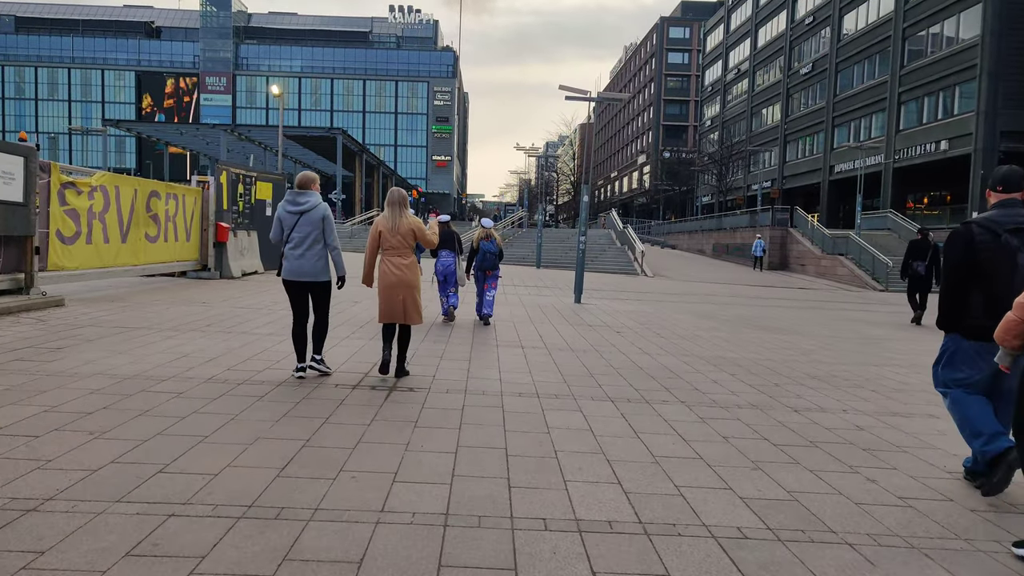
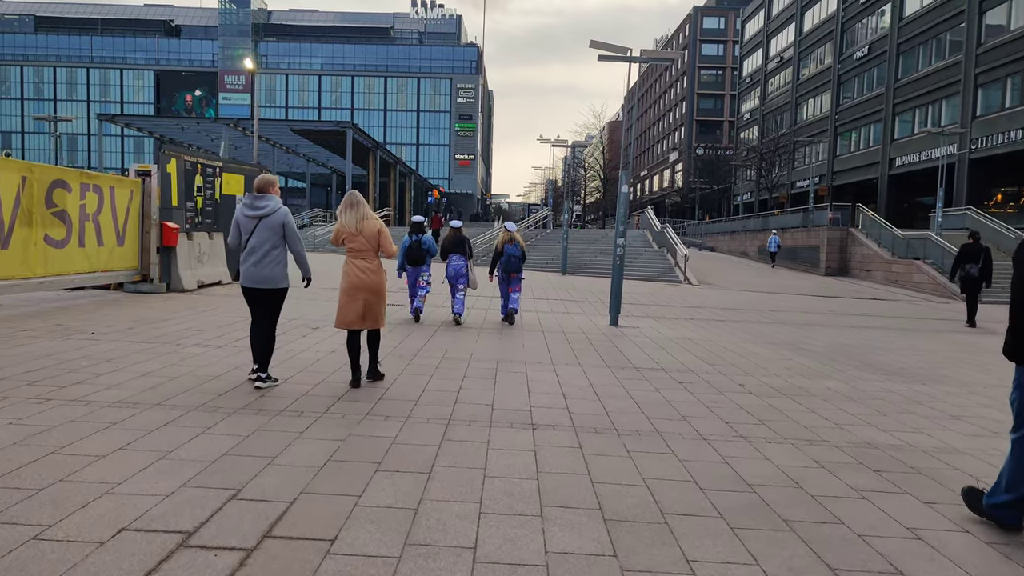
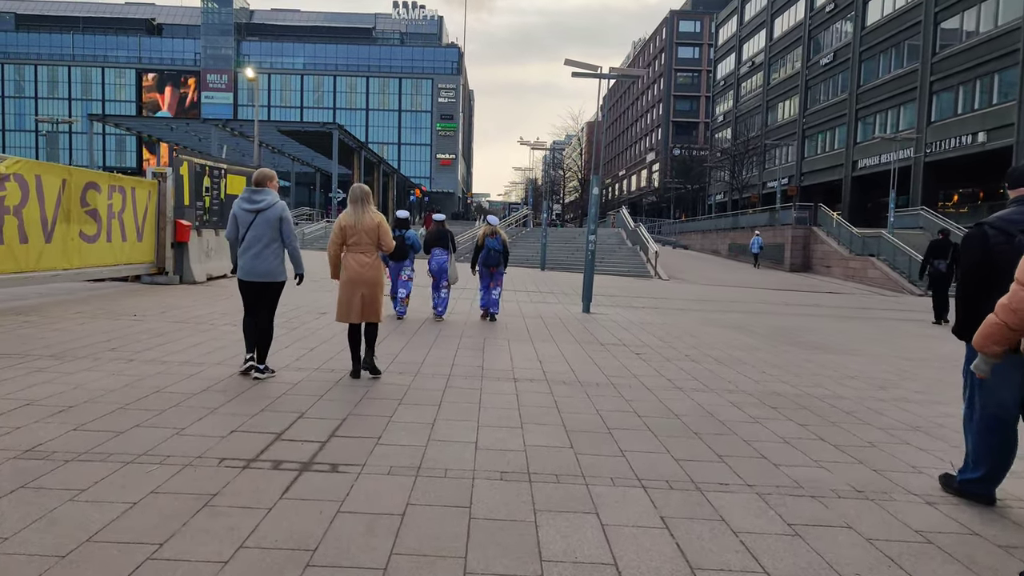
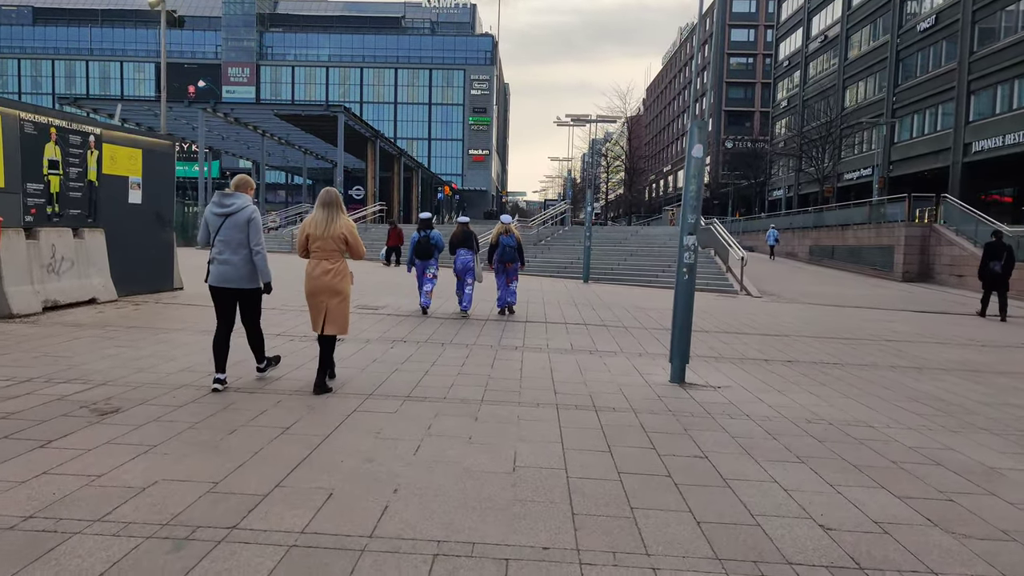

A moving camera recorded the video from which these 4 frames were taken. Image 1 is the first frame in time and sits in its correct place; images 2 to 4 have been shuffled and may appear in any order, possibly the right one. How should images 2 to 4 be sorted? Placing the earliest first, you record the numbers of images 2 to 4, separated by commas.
3, 2, 4
